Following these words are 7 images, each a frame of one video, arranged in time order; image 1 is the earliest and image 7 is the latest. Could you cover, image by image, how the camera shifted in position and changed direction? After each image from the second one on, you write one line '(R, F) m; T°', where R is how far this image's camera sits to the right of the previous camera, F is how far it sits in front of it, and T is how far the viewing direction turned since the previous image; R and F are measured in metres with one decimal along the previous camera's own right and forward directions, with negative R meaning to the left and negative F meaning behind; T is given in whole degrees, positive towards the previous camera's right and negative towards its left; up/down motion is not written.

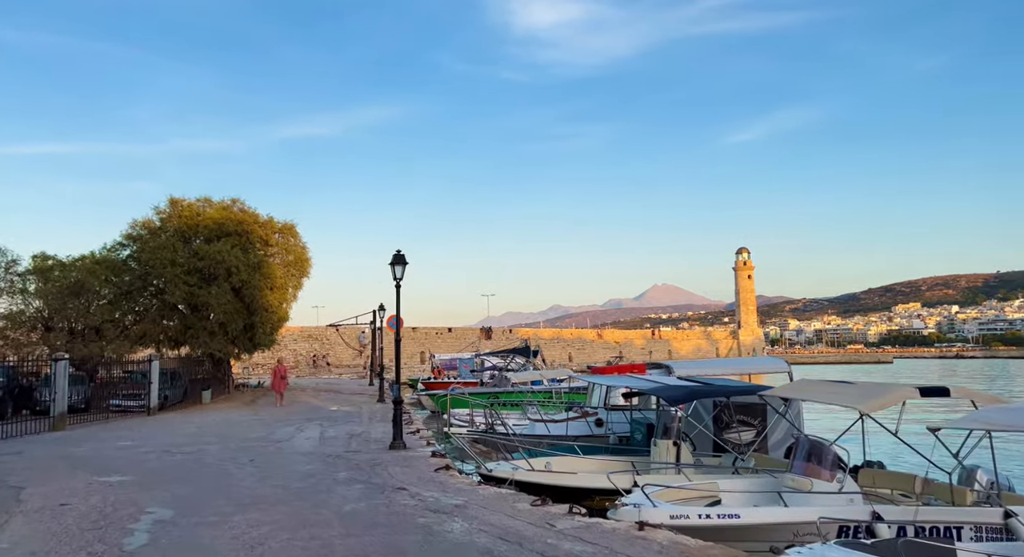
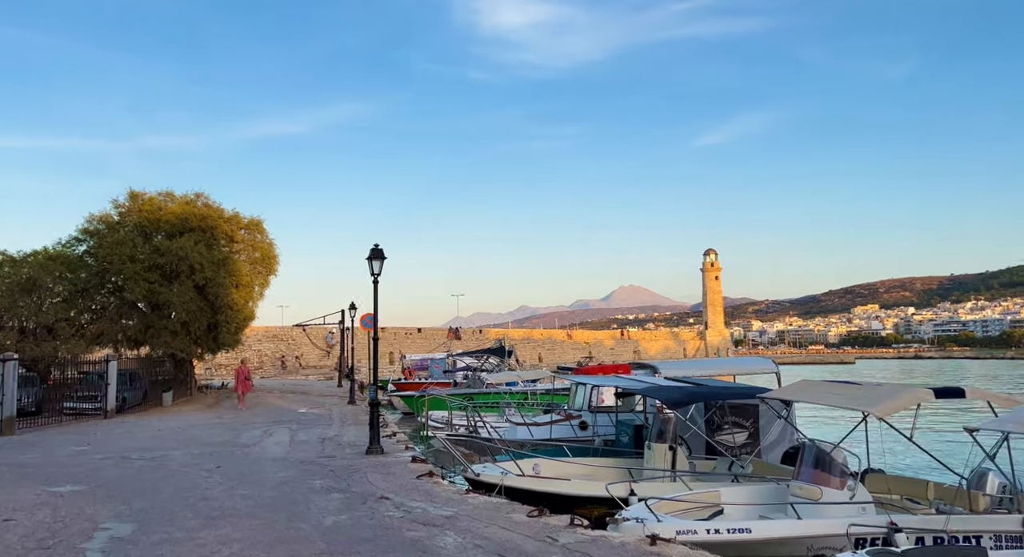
(-0.3, +0.7) m; +2°
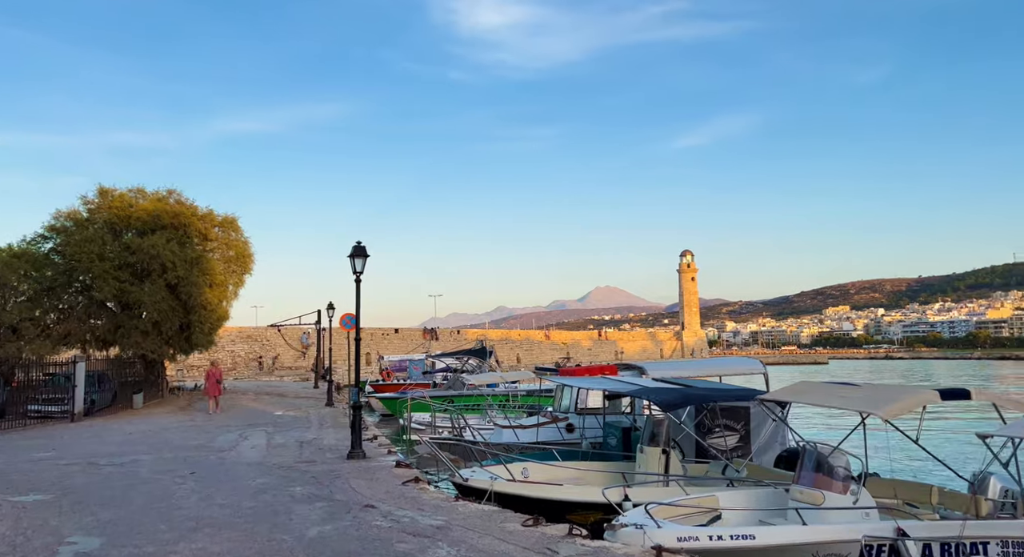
(-0.2, +0.4) m; +2°
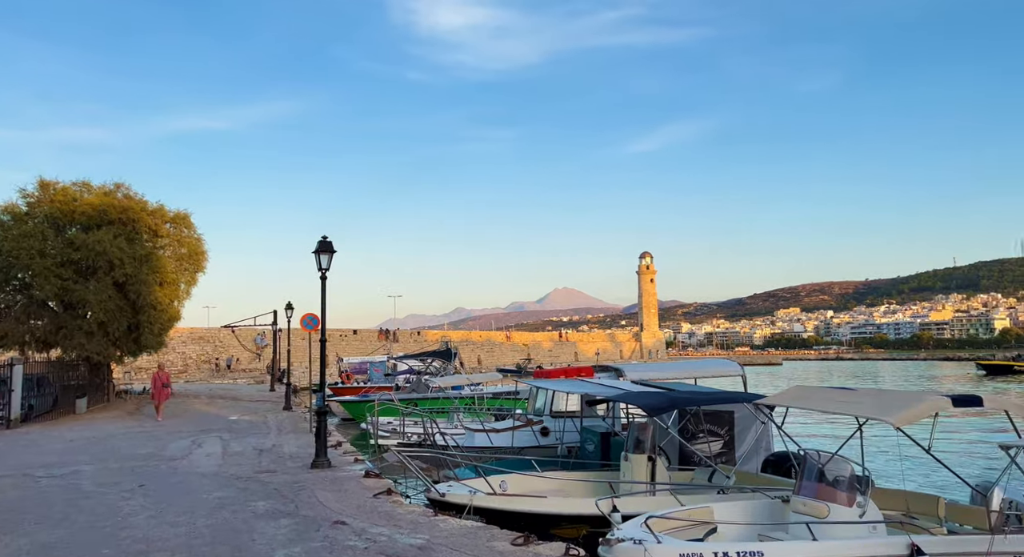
(-0.3, +0.7) m; +3°
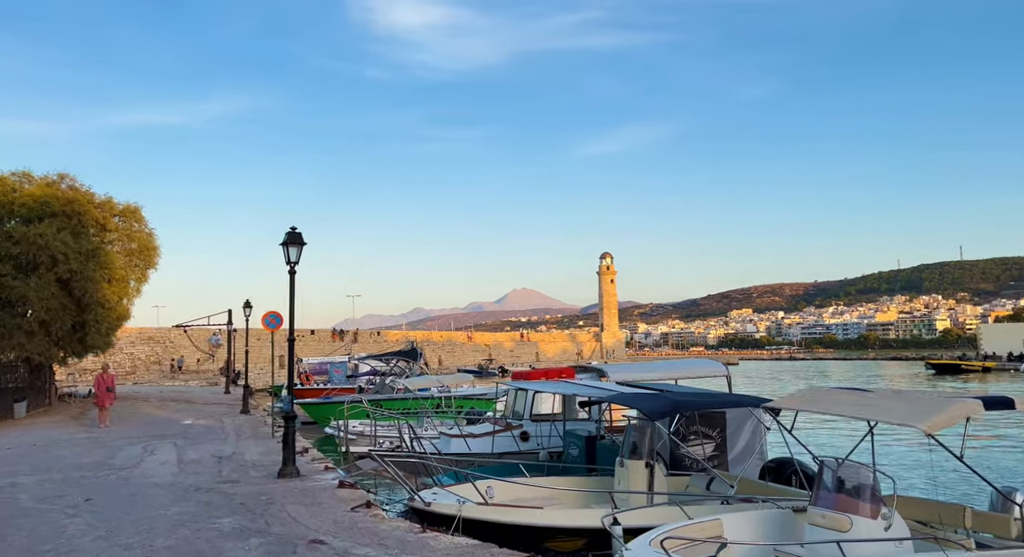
(-0.4, +0.8) m; +3°
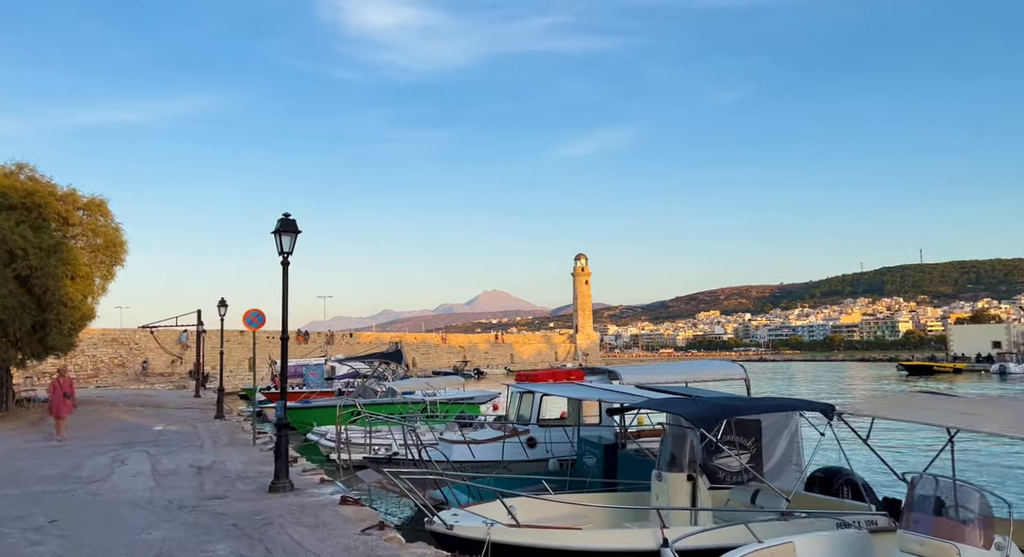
(-0.6, +1.1) m; +2°
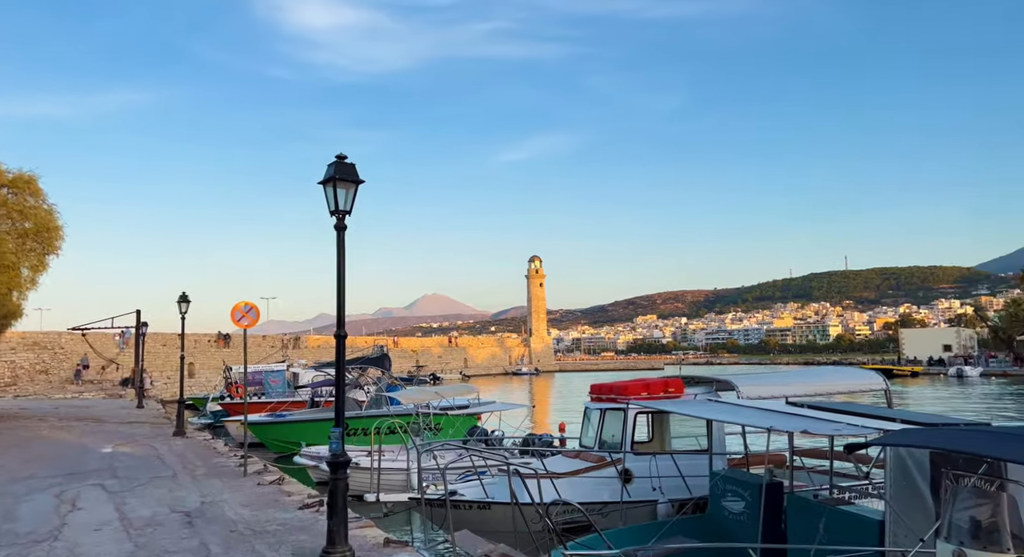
(-1.9, +3.3) m; +4°
